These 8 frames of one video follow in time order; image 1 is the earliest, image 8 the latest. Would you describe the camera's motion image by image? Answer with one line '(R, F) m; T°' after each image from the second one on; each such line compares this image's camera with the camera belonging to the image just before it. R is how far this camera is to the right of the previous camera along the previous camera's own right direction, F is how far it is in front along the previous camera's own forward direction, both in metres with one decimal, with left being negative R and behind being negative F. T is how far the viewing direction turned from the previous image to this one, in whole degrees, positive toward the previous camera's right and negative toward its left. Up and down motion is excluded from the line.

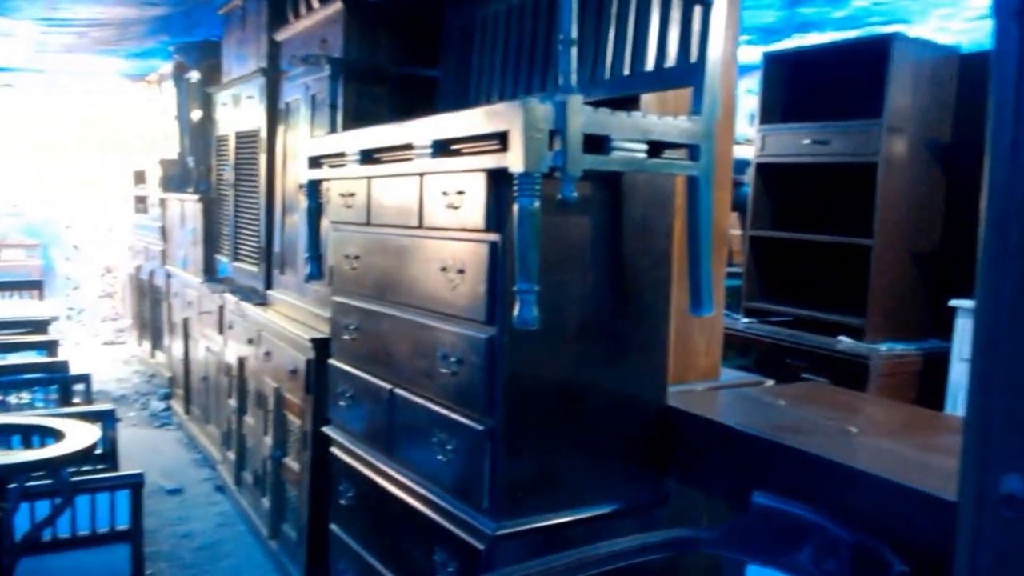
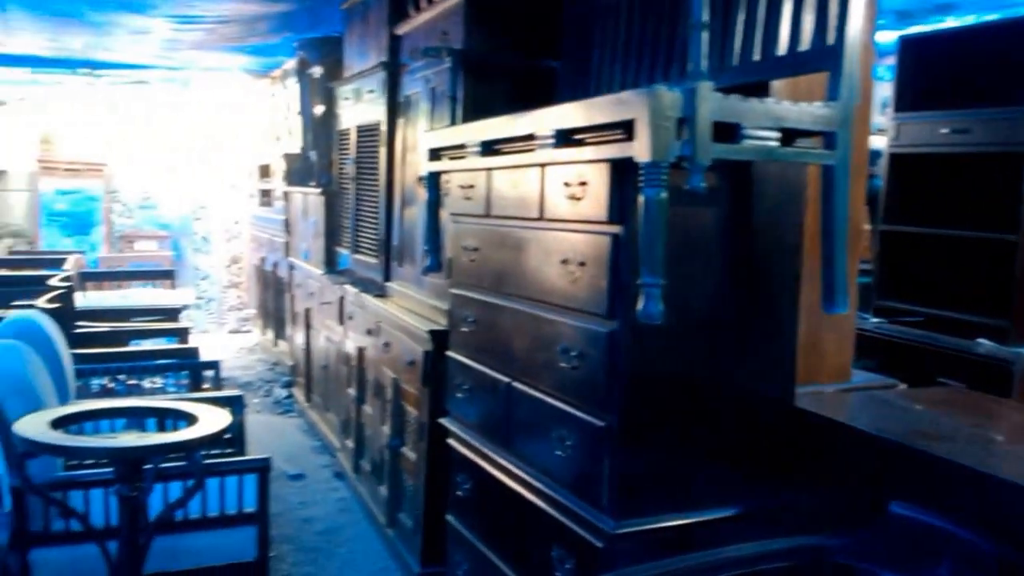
(0.0, 0.0) m; -7°
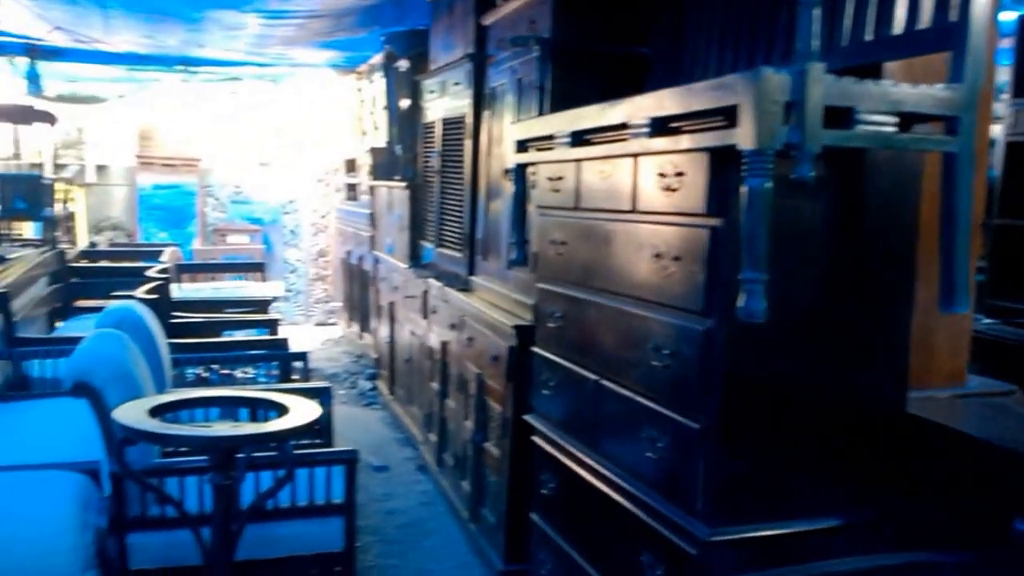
(0.0, +0.1) m; -5°
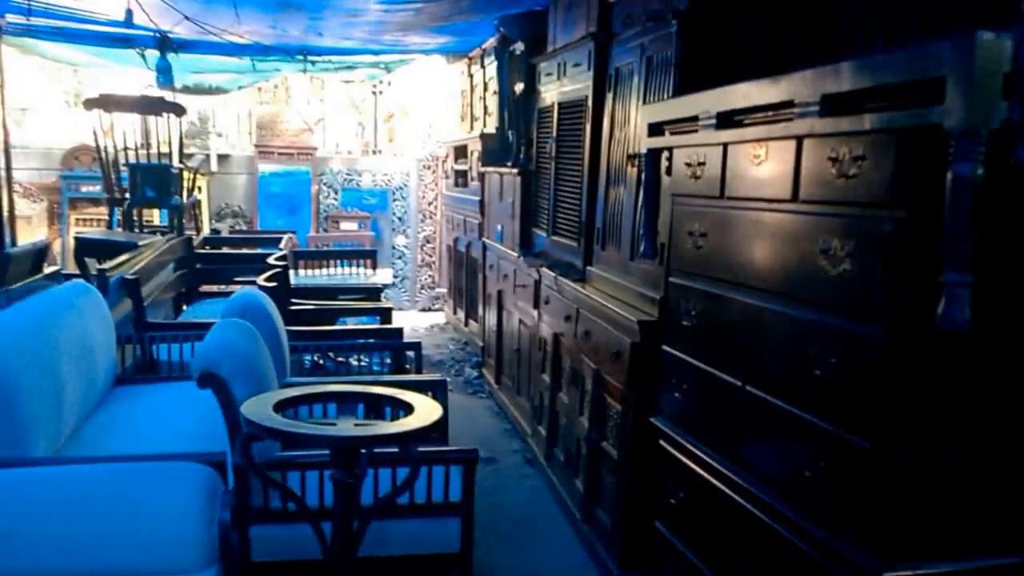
(-0.1, +0.1) m; -6°
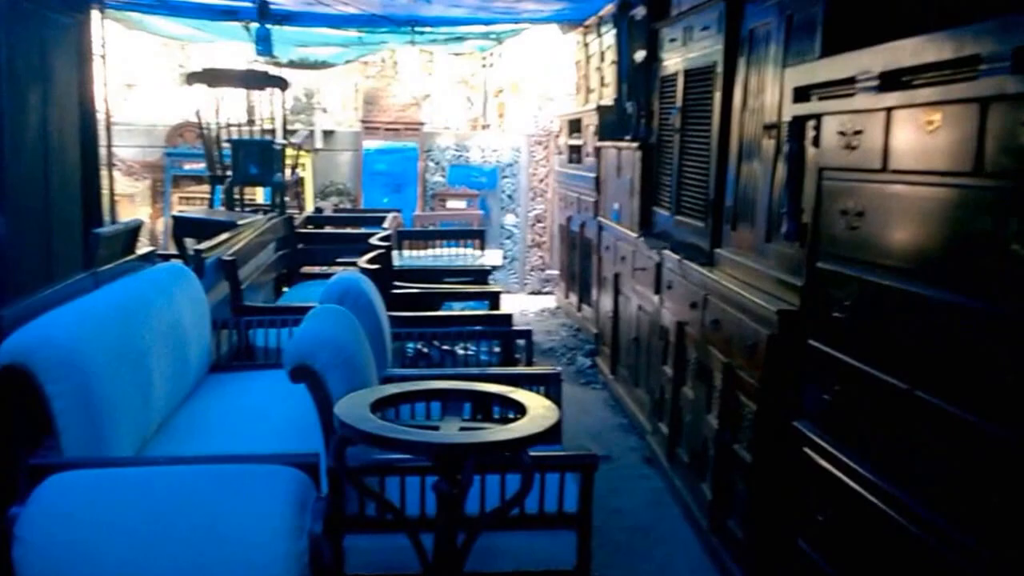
(0.0, +0.2) m; -7°
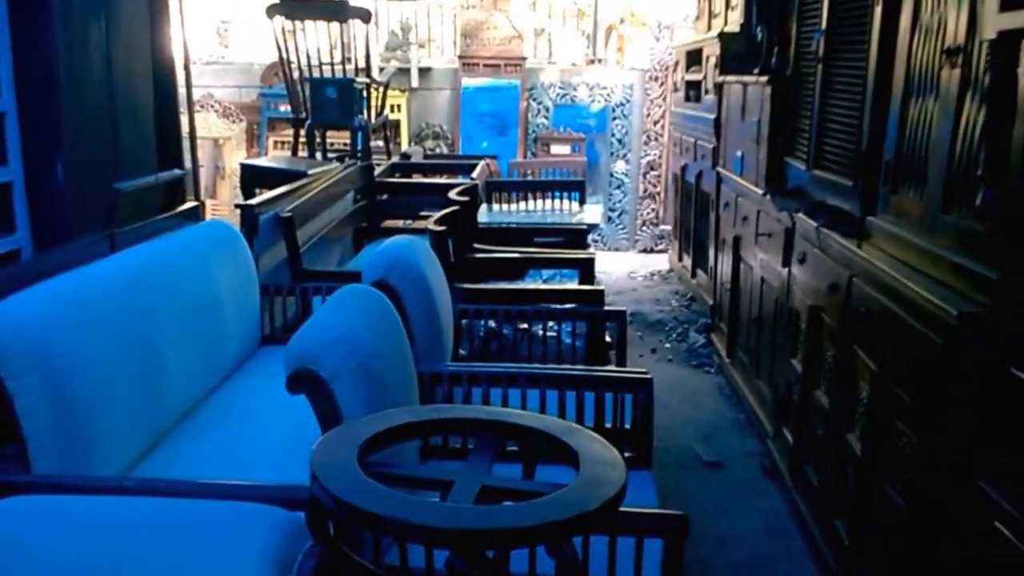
(+0.1, +0.5) m; -8°
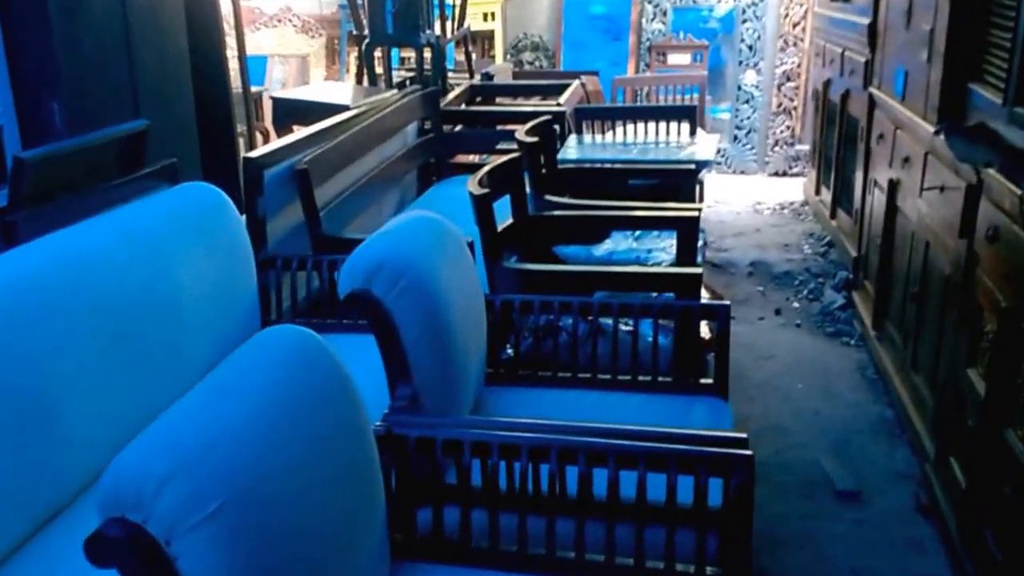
(+0.2, +0.7) m; -9°
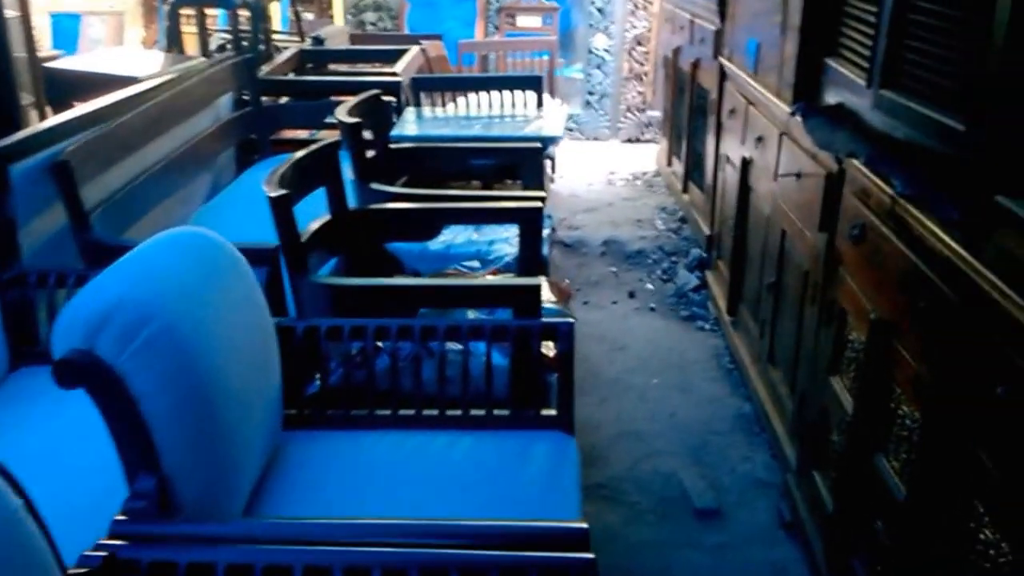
(+0.1, +0.3) m; +8°
